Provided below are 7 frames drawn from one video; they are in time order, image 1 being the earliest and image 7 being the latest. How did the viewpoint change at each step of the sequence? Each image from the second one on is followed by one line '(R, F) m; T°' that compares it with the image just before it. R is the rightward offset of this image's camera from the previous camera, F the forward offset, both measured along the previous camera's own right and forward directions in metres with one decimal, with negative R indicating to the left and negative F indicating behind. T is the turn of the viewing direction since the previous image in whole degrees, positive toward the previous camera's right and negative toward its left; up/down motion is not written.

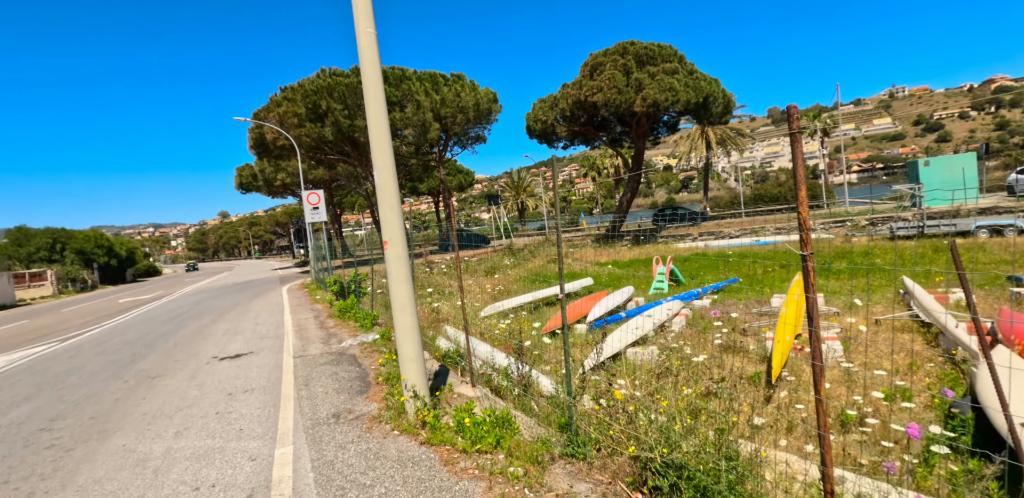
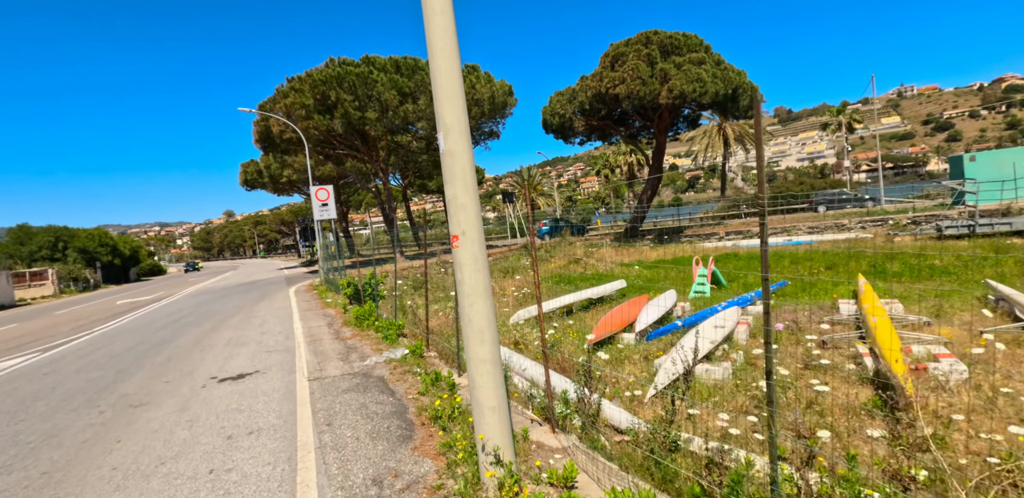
(-0.5, +0.9) m; 0°
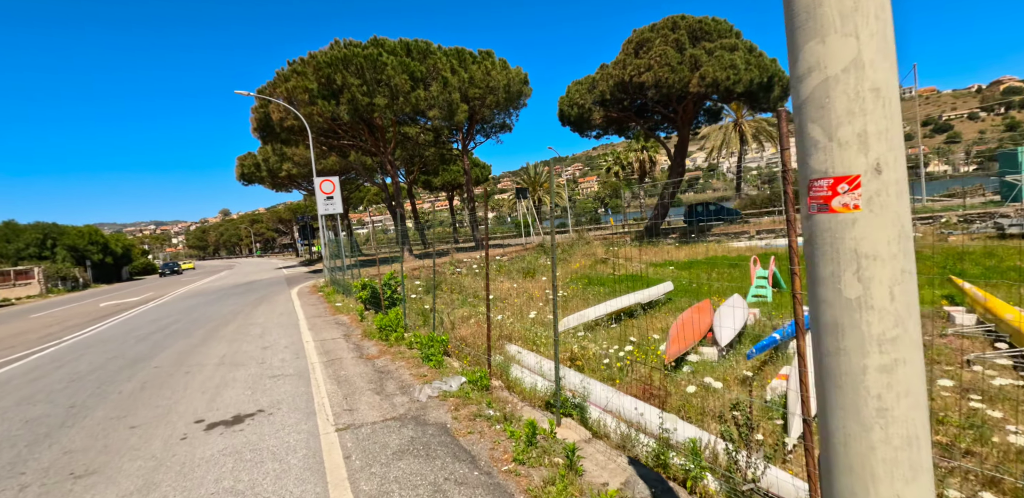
(-0.7, +1.2) m; 0°
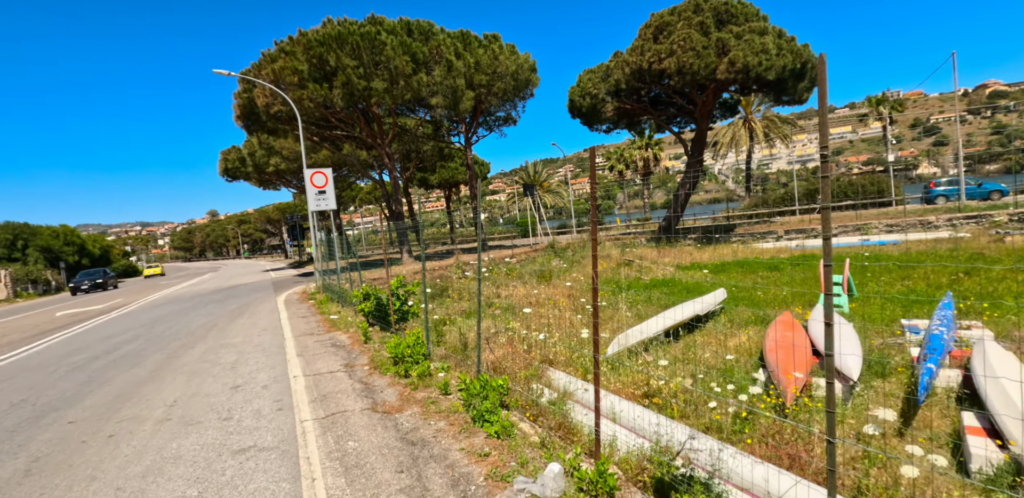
(-0.6, +1.4) m; +1°
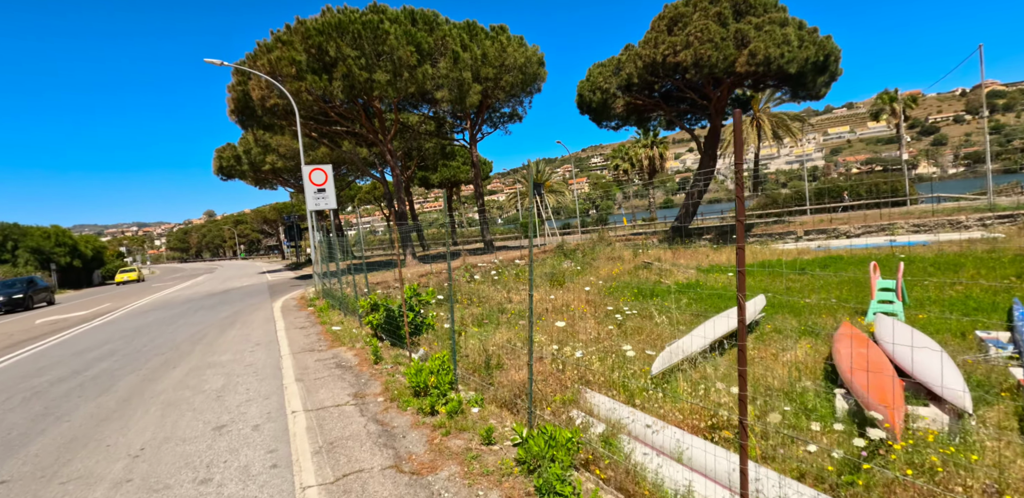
(-0.3, +0.7) m; 0°
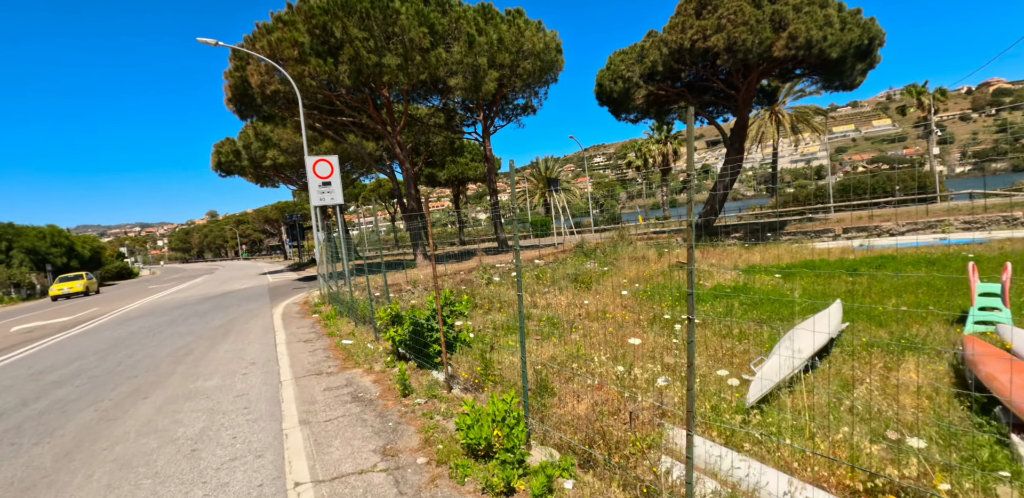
(-0.5, +1.0) m; 0°
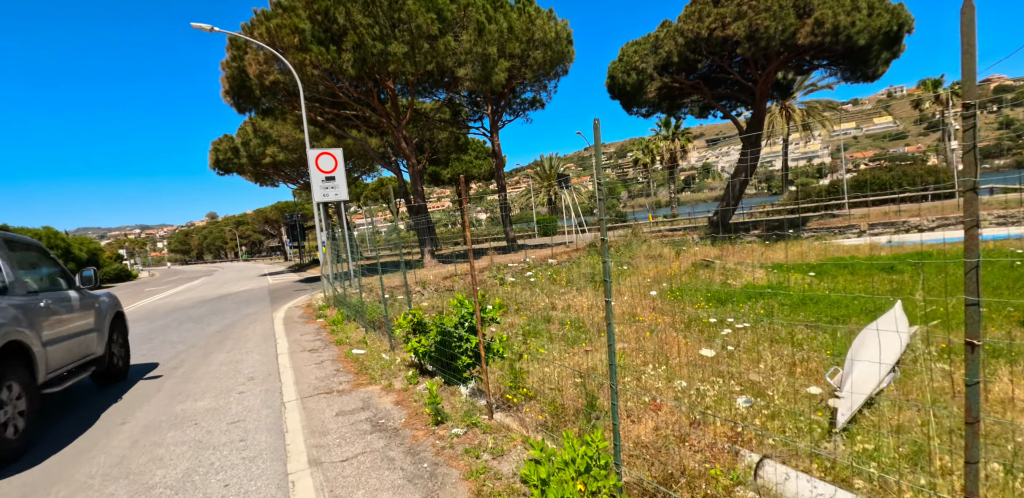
(-0.3, +0.6) m; 0°
